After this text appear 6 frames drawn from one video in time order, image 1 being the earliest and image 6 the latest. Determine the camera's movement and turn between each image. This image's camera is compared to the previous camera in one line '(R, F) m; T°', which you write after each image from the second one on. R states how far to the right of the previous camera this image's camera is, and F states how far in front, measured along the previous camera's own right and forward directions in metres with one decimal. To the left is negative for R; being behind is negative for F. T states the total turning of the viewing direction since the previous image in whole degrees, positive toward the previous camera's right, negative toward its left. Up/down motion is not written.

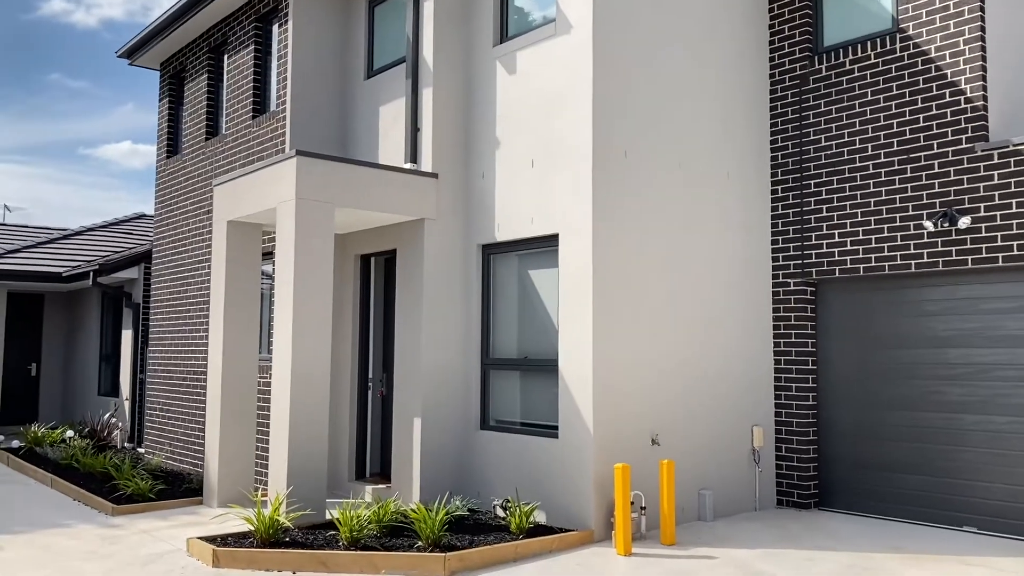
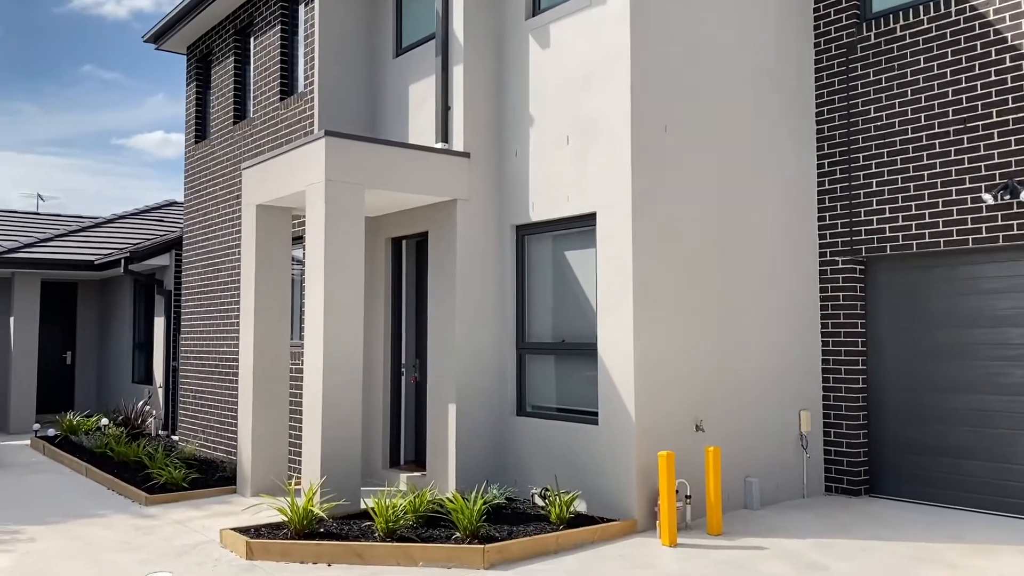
(-0.1, +0.3) m; -2°
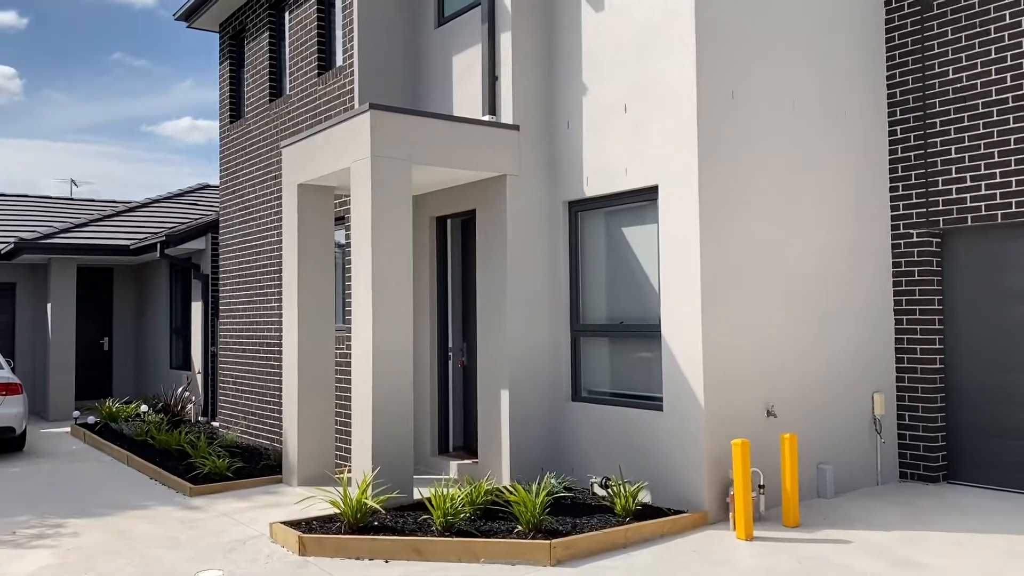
(-0.2, +0.4) m; -2°
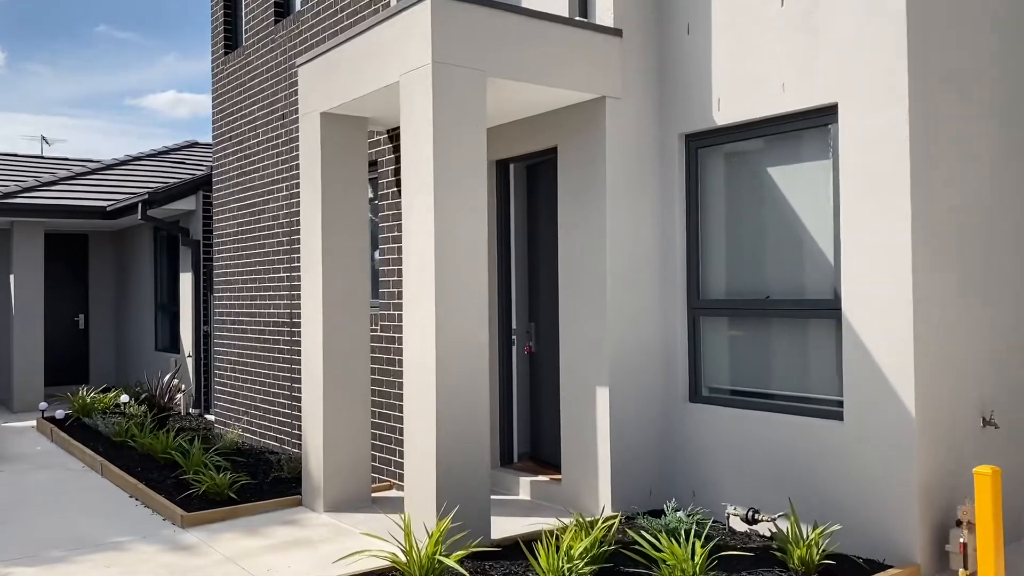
(-0.8, +2.0) m; +1°
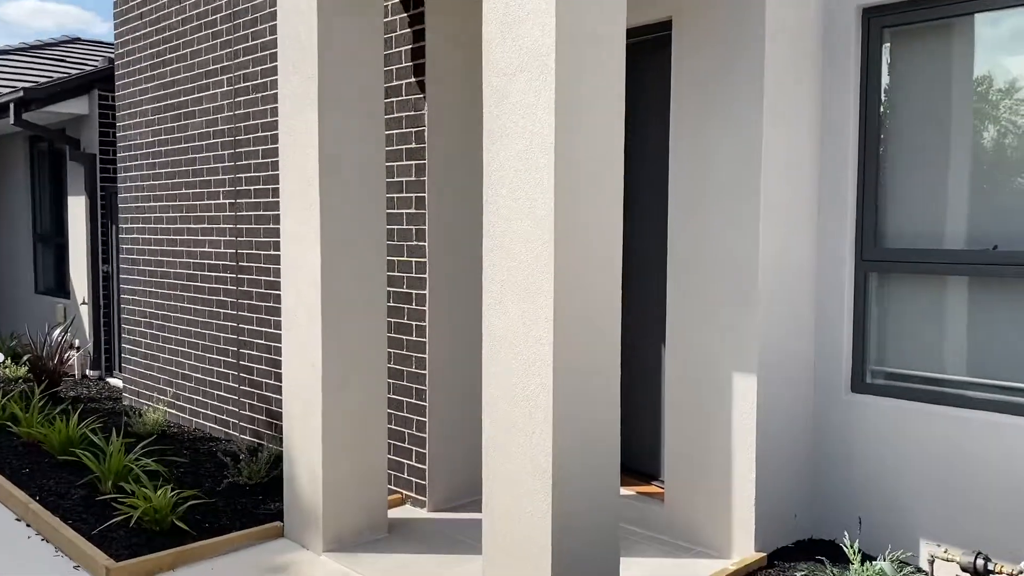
(-1.0, +2.0) m; +7°
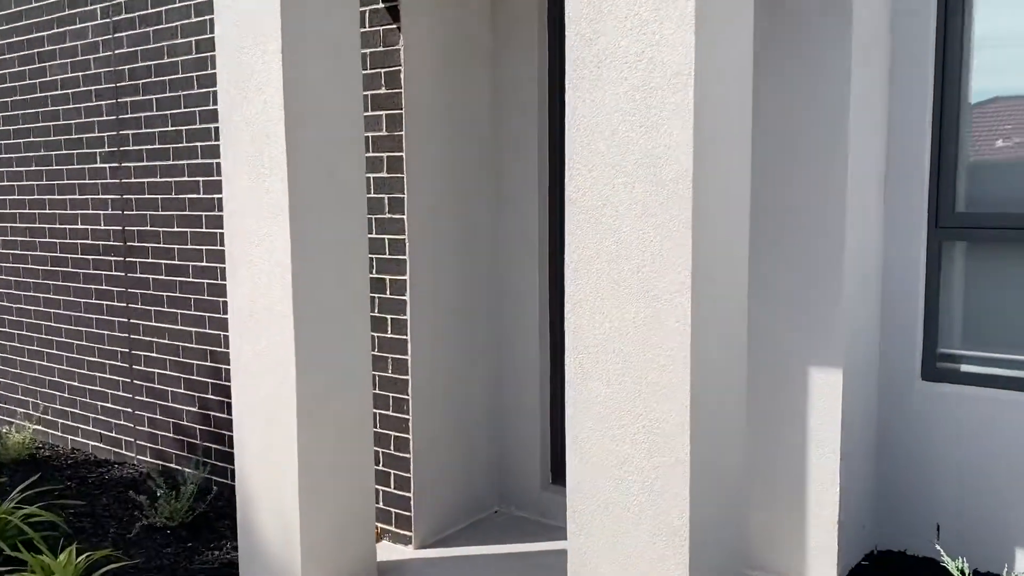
(-0.7, +1.0) m; +10°
